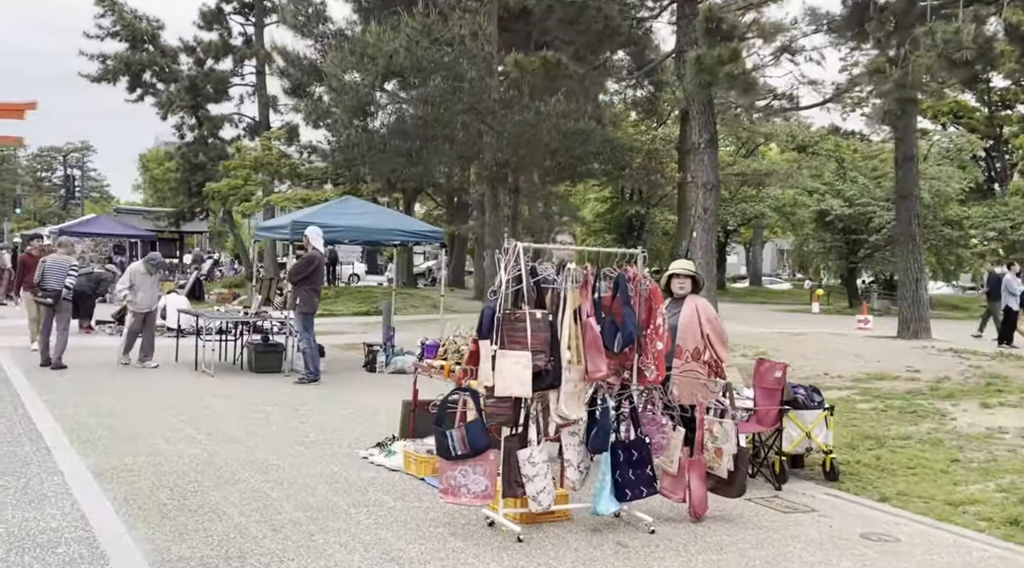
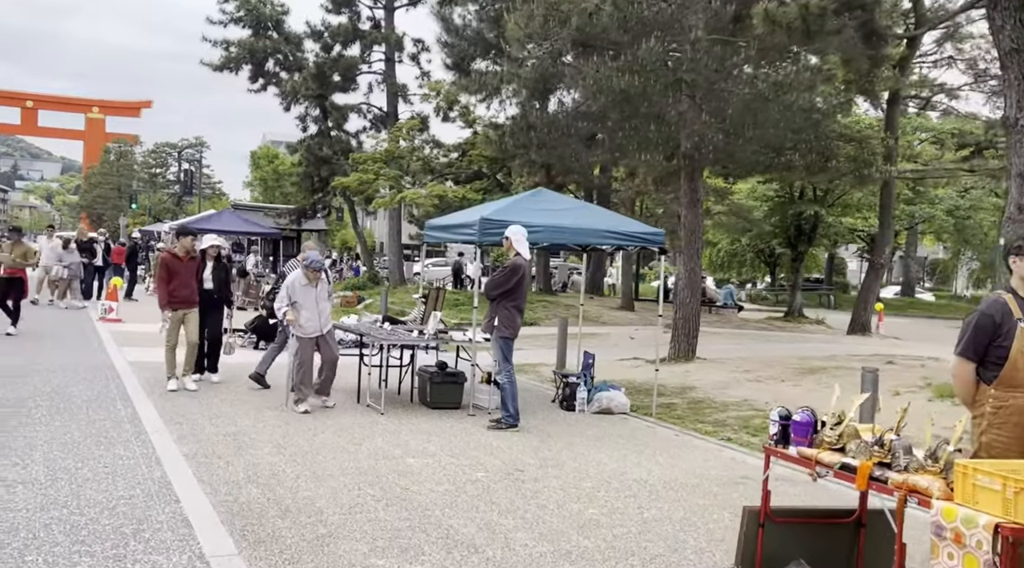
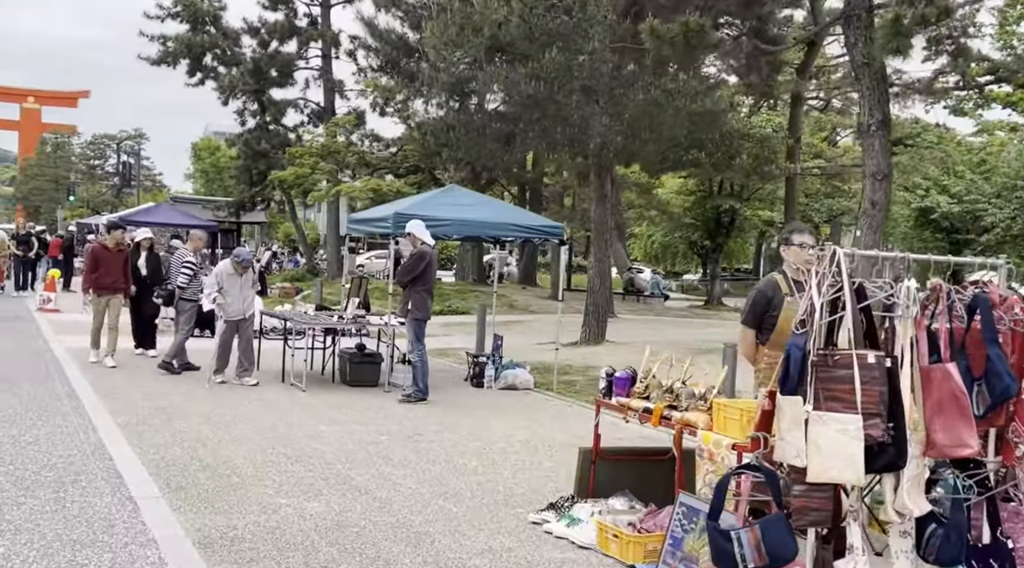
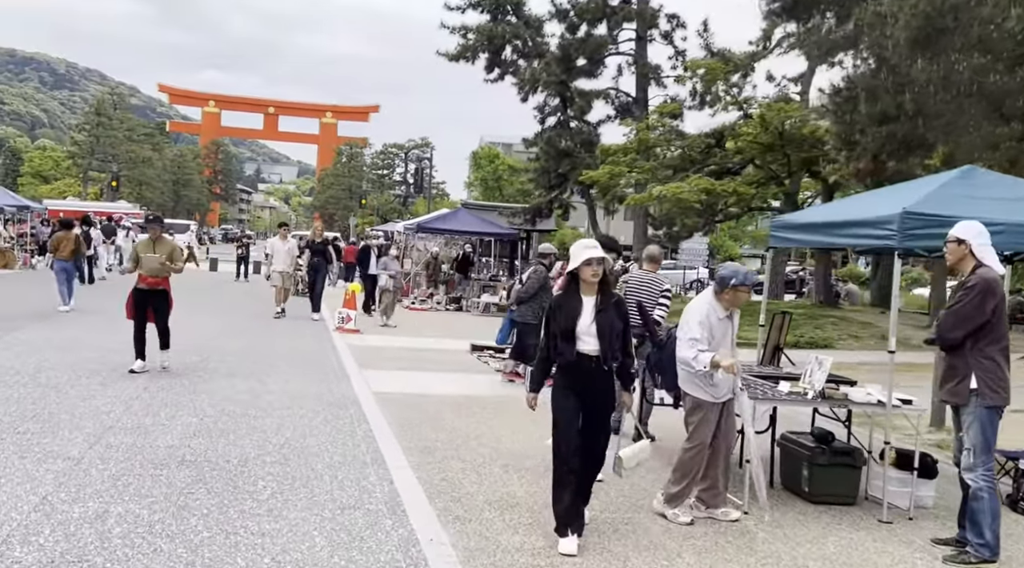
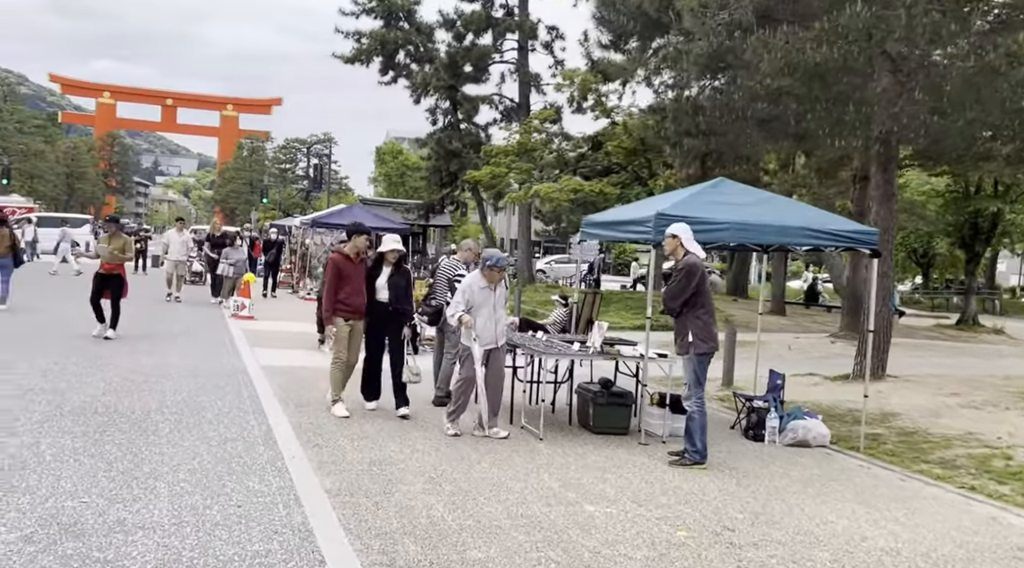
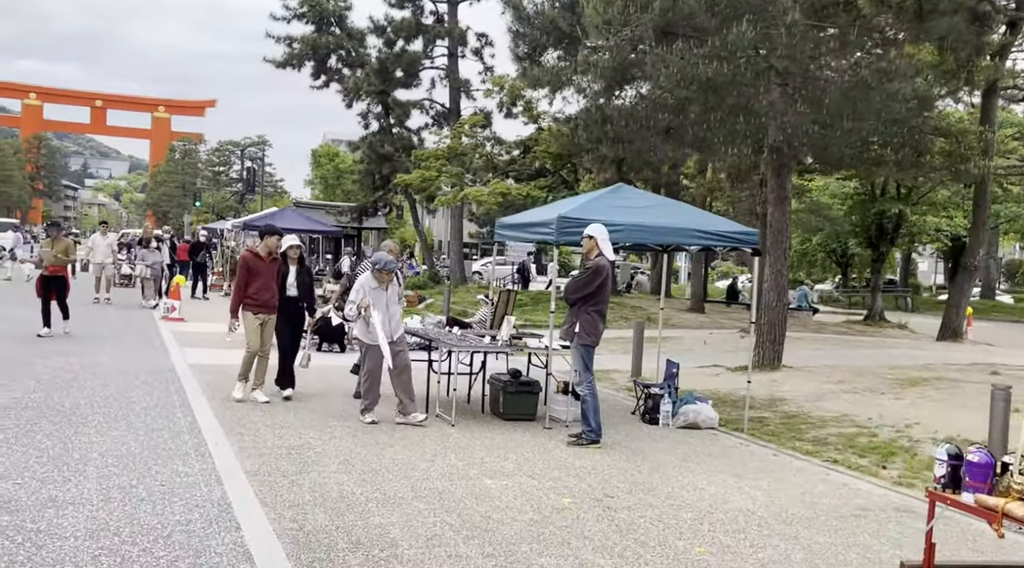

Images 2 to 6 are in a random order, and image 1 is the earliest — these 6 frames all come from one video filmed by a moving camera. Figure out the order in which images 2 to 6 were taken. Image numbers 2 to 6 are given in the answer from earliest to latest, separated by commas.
3, 2, 6, 5, 4
